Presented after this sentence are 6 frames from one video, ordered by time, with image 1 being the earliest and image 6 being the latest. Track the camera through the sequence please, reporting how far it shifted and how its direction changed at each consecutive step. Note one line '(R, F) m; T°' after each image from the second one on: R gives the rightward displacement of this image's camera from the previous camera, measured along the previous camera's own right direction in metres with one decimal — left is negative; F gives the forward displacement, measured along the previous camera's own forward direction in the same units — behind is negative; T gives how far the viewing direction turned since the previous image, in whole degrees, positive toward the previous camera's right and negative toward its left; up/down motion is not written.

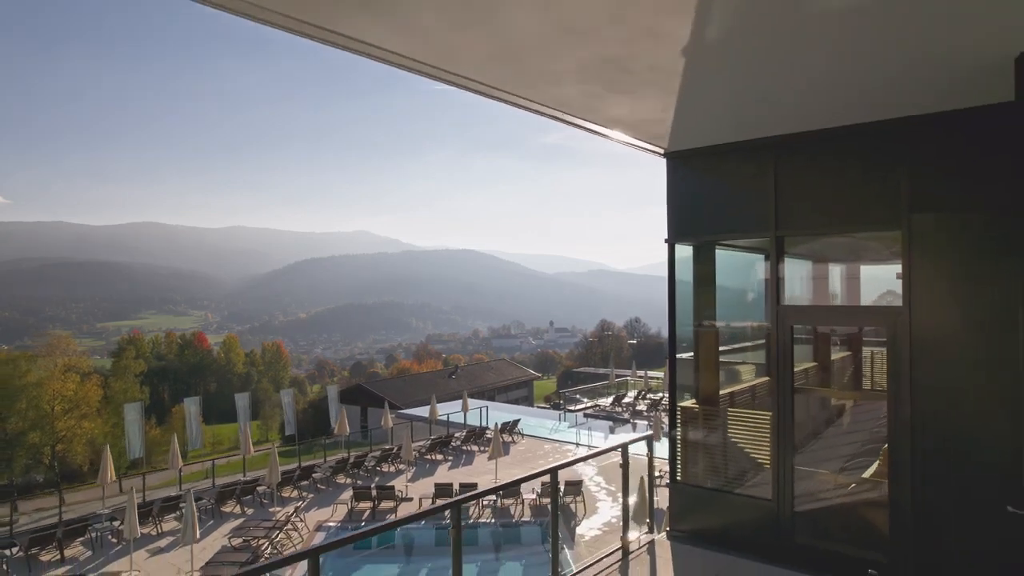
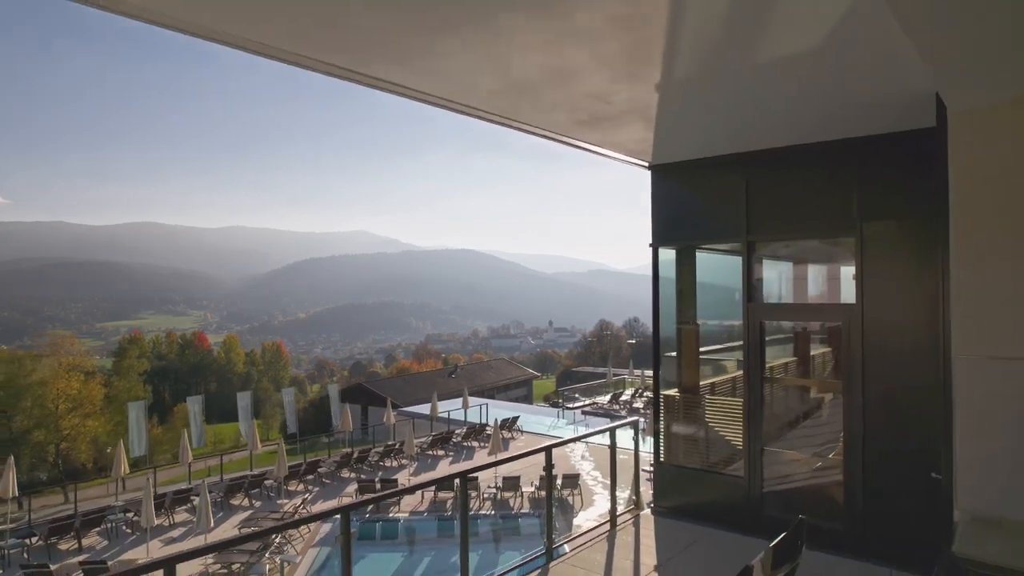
(0.0, -0.4) m; 0°
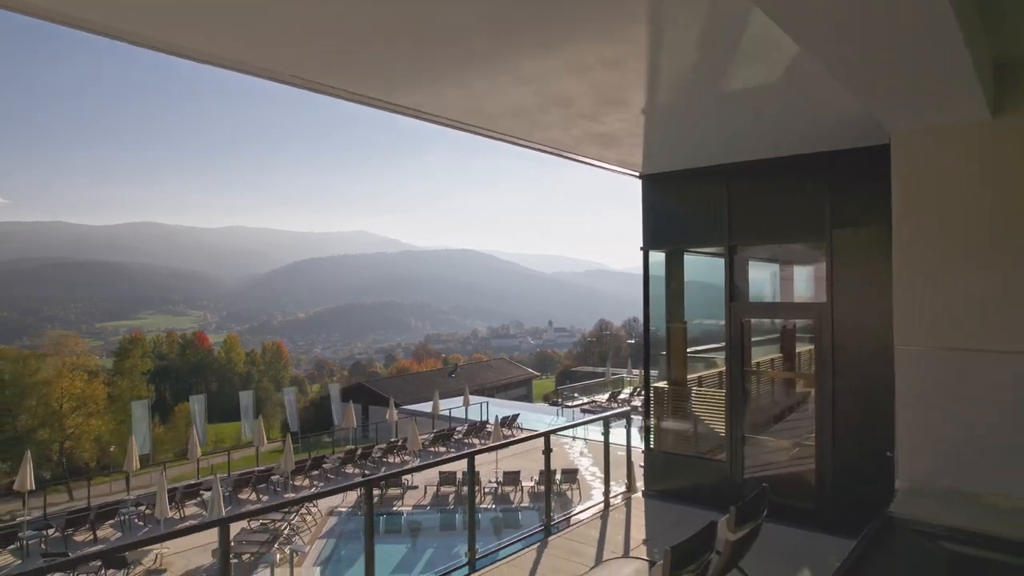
(0.0, -0.4) m; 0°
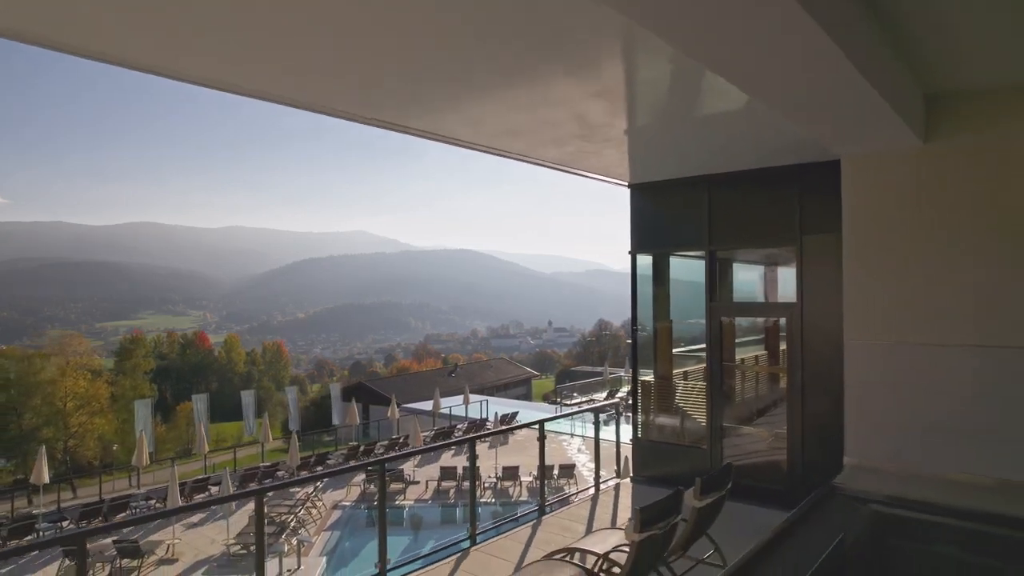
(0.0, -0.4) m; 0°
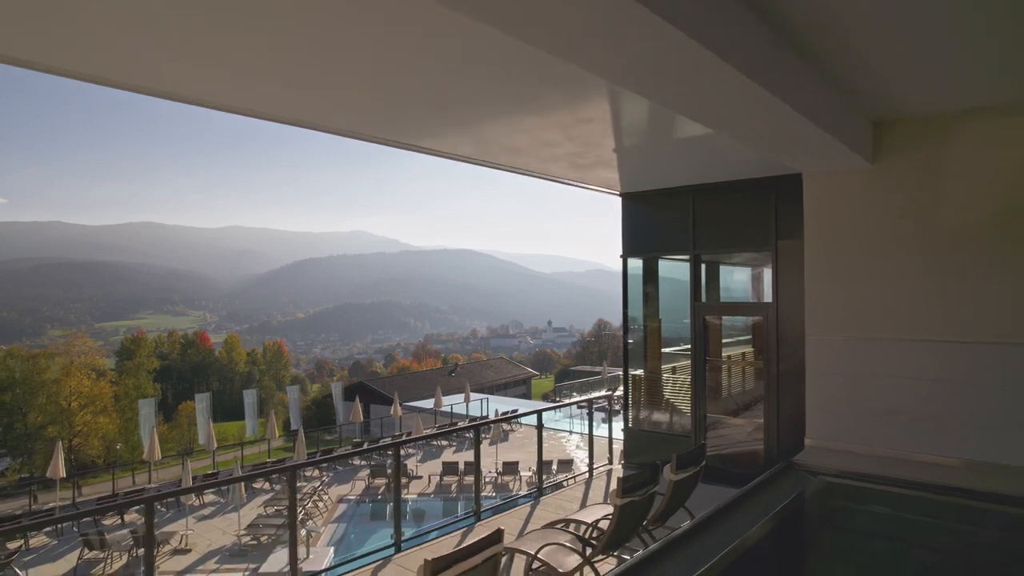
(0.0, -0.4) m; 0°
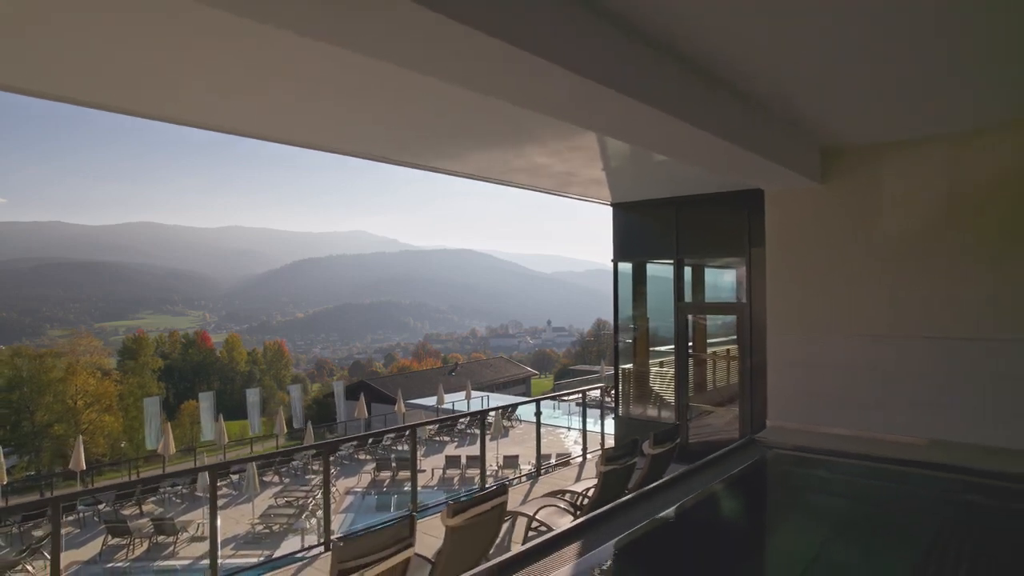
(0.0, -0.6) m; 0°
